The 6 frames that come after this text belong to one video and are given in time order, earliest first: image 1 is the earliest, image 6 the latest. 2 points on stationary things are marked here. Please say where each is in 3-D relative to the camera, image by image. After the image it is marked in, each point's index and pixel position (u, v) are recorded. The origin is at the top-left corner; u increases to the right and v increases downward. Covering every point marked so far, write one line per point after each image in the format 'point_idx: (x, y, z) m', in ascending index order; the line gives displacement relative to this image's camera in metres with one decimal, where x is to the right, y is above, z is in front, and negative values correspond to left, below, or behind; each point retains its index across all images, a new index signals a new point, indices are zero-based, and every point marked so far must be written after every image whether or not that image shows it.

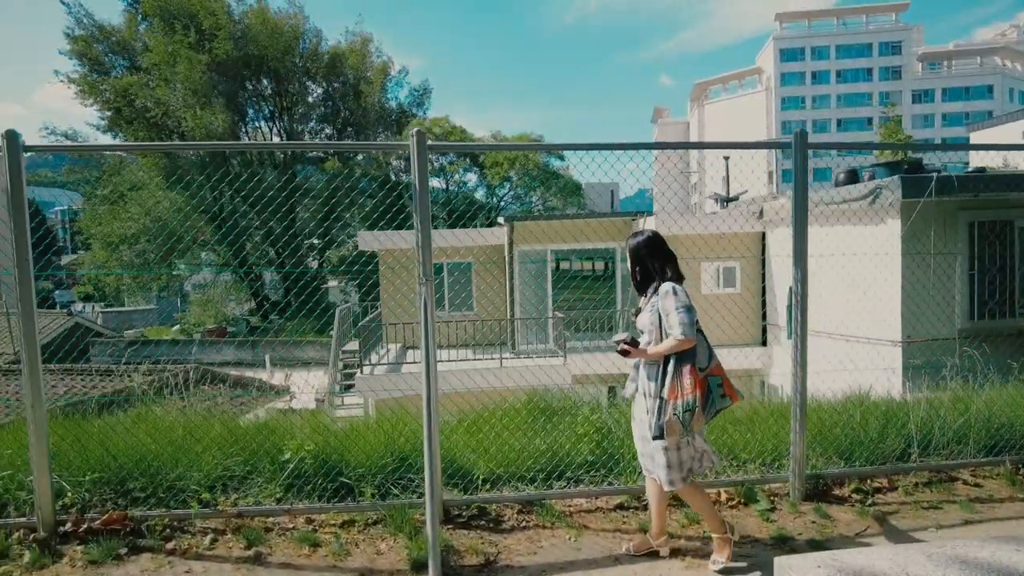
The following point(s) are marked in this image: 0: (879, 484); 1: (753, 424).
0: (+2.2, -1.2, +4.0) m
1: (+1.7, -0.9, +4.6) m
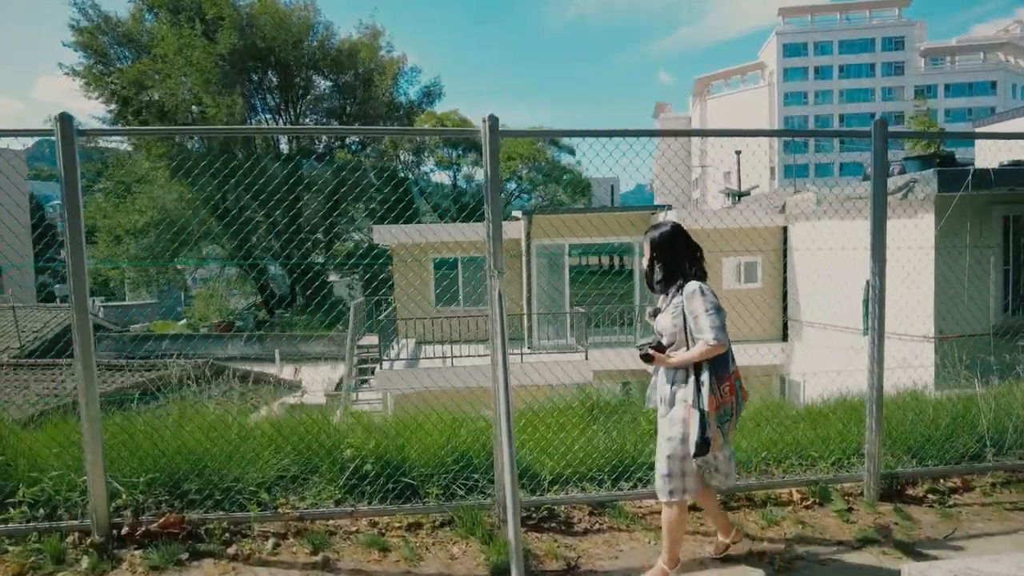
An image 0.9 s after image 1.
0: (+2.6, -1.2, +3.9) m
1: (+2.1, -0.9, +4.5) m
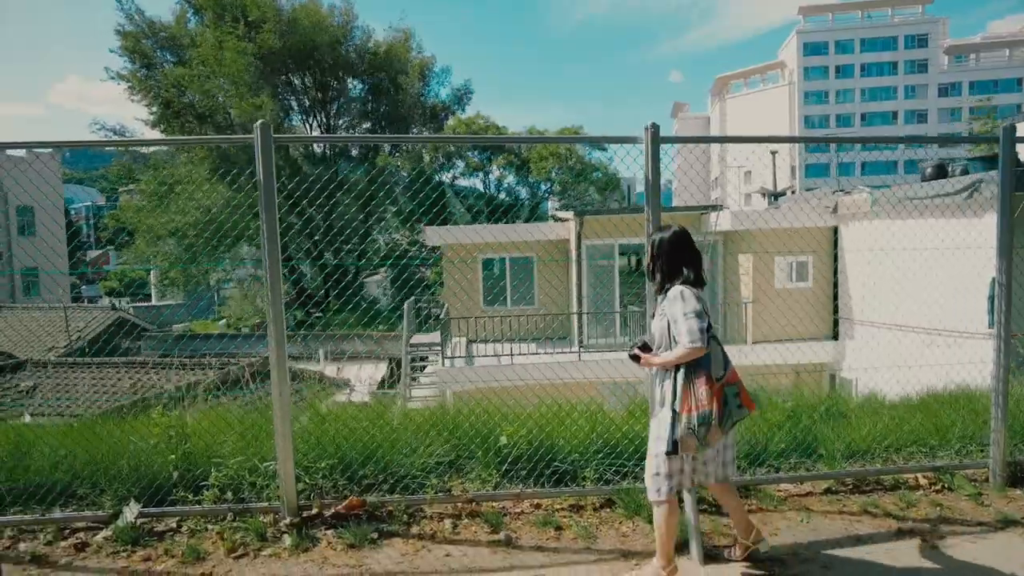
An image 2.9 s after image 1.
0: (+3.5, -1.1, +4.1) m
1: (+2.9, -0.9, +4.6) m
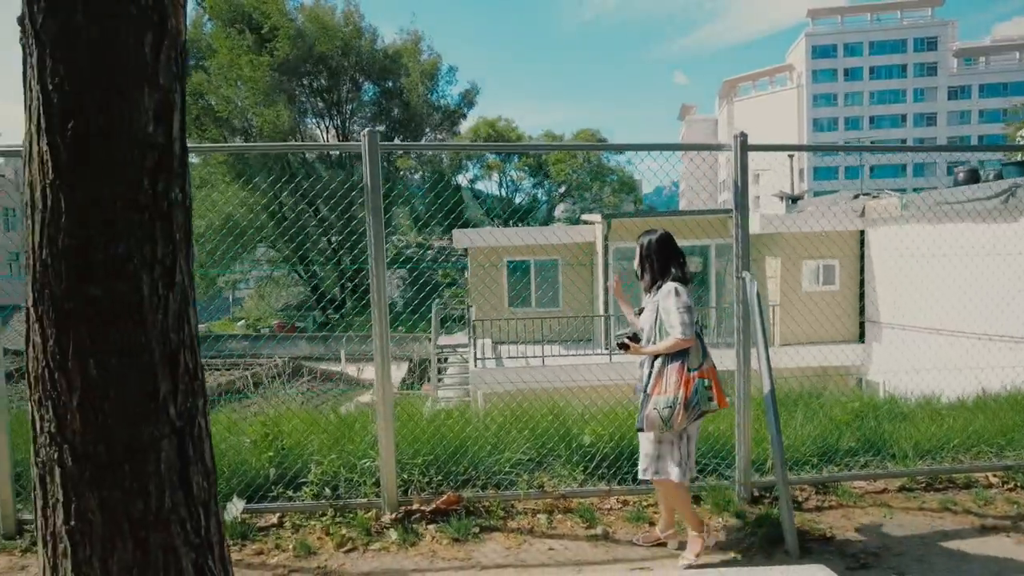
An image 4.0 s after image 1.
0: (+4.0, -1.2, +4.2) m
1: (+3.4, -0.9, +4.7) m
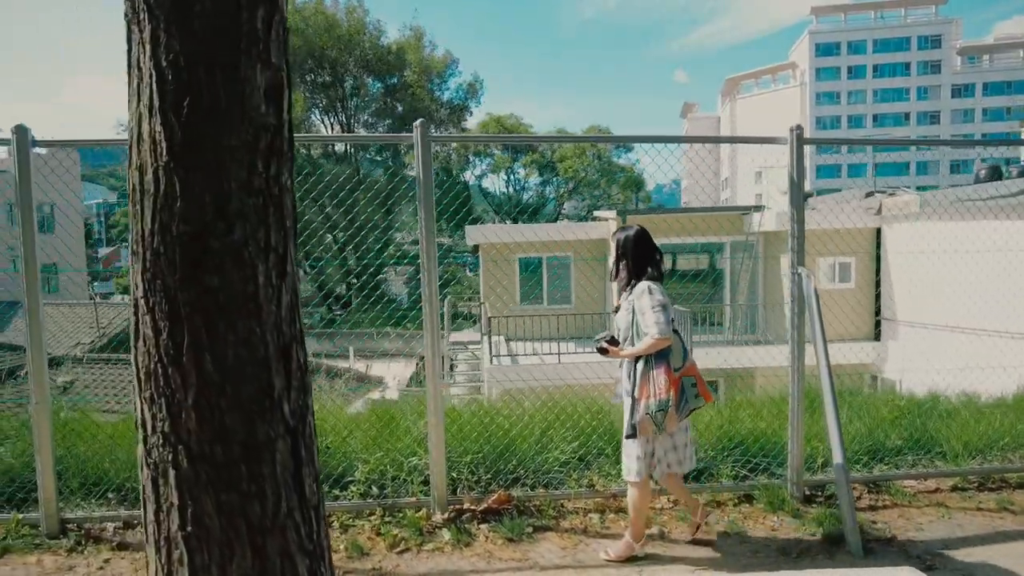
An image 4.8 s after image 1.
0: (+4.2, -1.1, +4.1) m
1: (+3.7, -0.9, +4.7) m
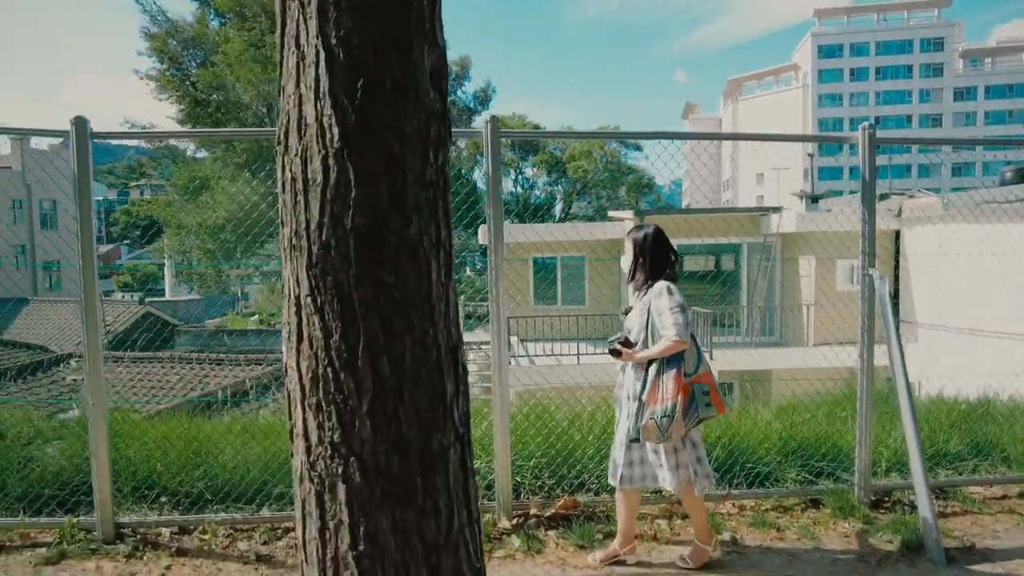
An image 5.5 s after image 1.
0: (+4.6, -1.2, +4.0) m
1: (+4.1, -0.9, +4.6) m
